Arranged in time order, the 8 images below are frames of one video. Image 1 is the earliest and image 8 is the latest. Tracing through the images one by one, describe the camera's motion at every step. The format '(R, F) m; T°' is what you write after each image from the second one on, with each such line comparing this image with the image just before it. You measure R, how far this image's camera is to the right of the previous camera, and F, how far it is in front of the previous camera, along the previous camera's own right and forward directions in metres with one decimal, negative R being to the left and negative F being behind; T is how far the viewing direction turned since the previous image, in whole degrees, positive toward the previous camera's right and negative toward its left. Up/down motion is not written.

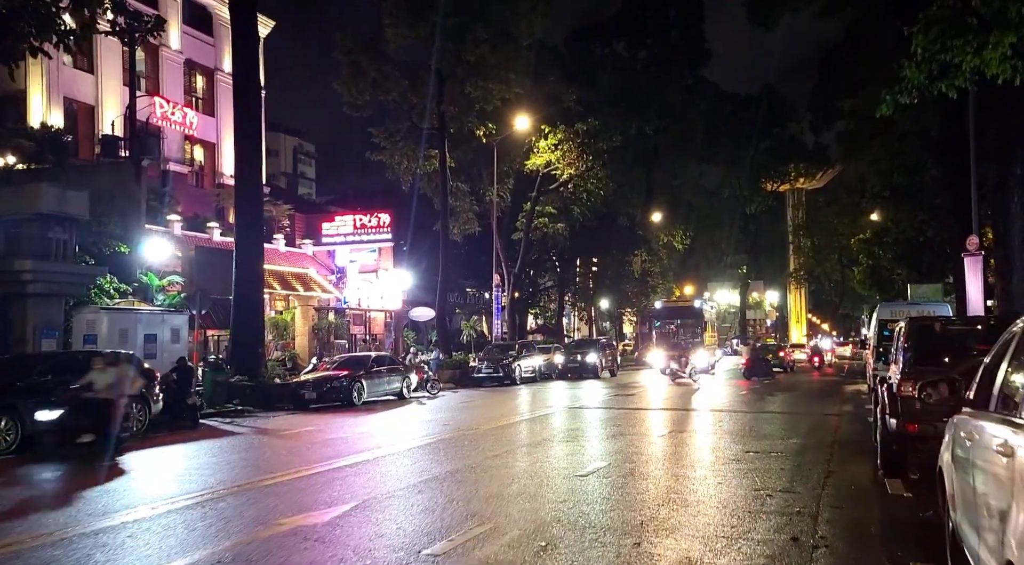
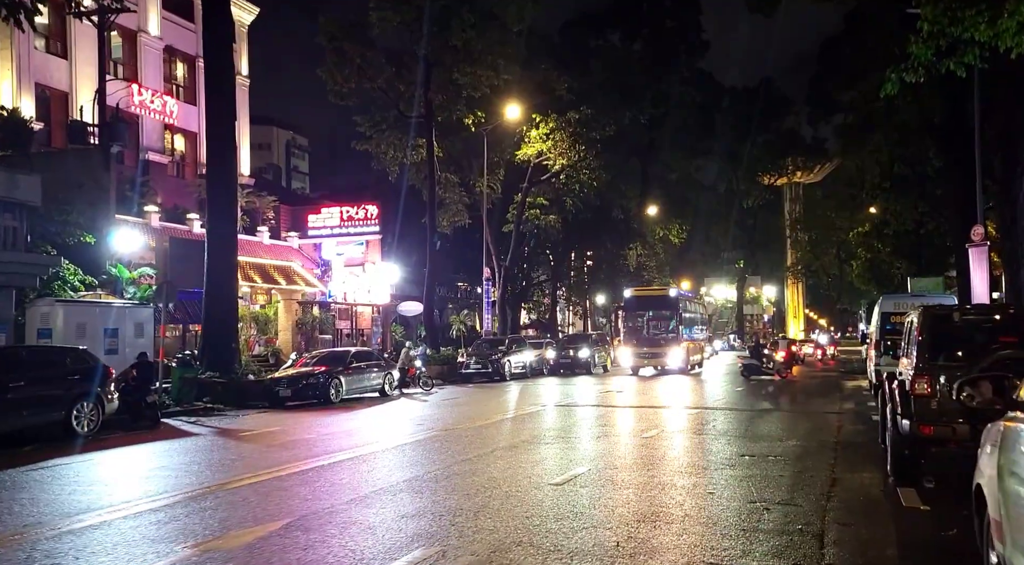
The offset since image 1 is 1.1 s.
(+0.3, +1.1) m; 0°
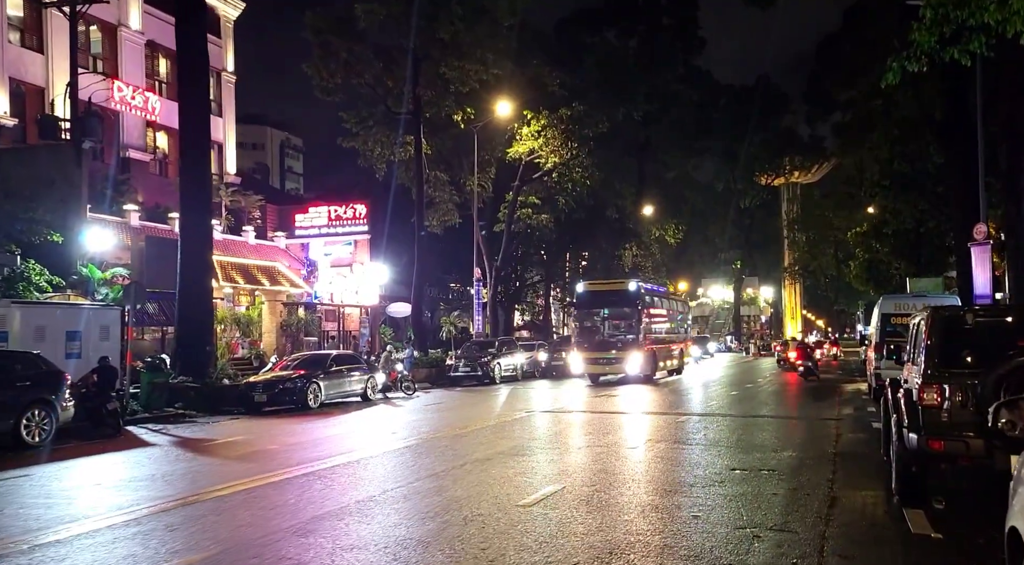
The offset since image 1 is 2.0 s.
(+0.3, +0.9) m; 0°
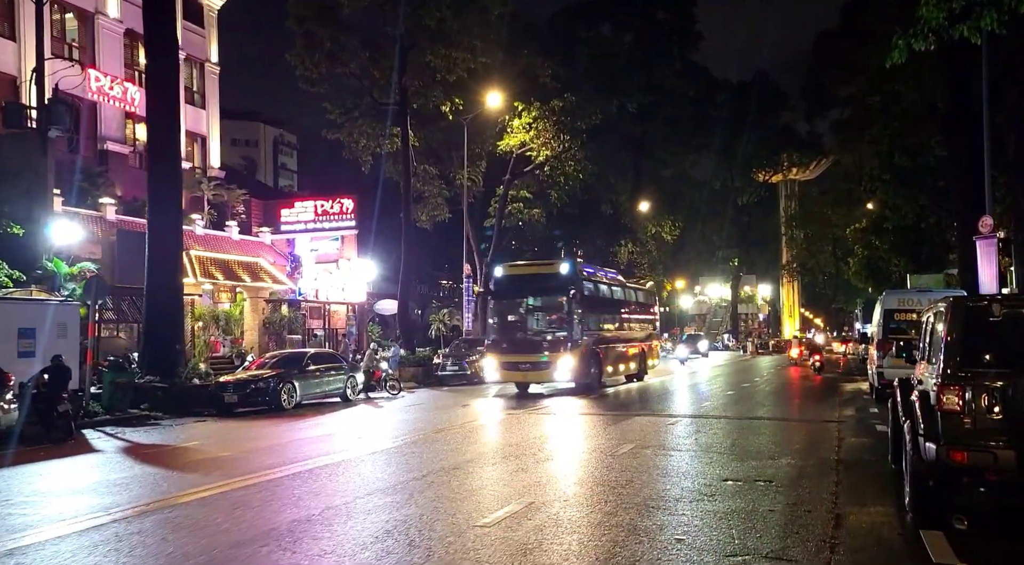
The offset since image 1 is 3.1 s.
(+0.3, +1.0) m; 0°
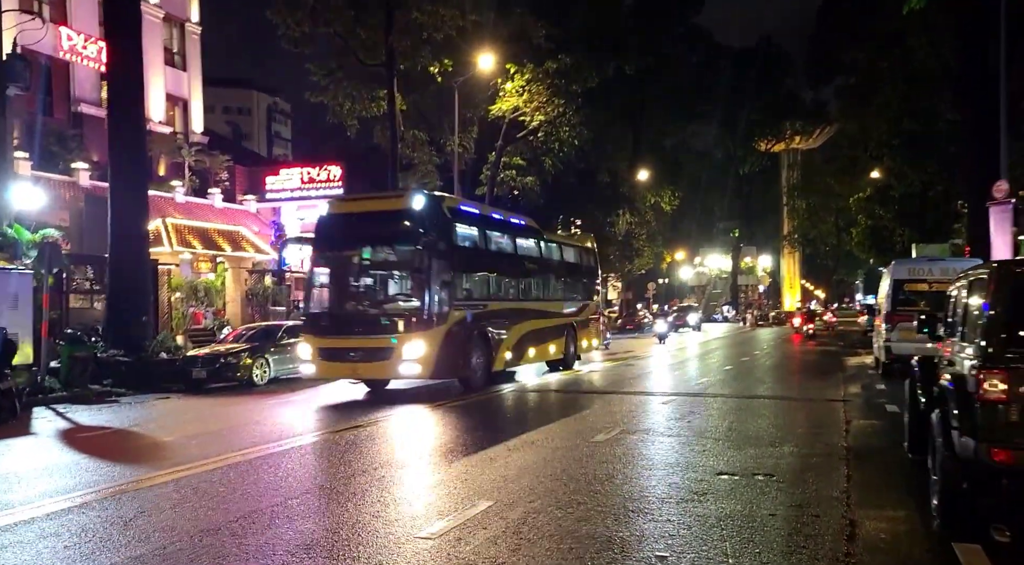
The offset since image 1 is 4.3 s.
(+0.3, +1.2) m; 0°
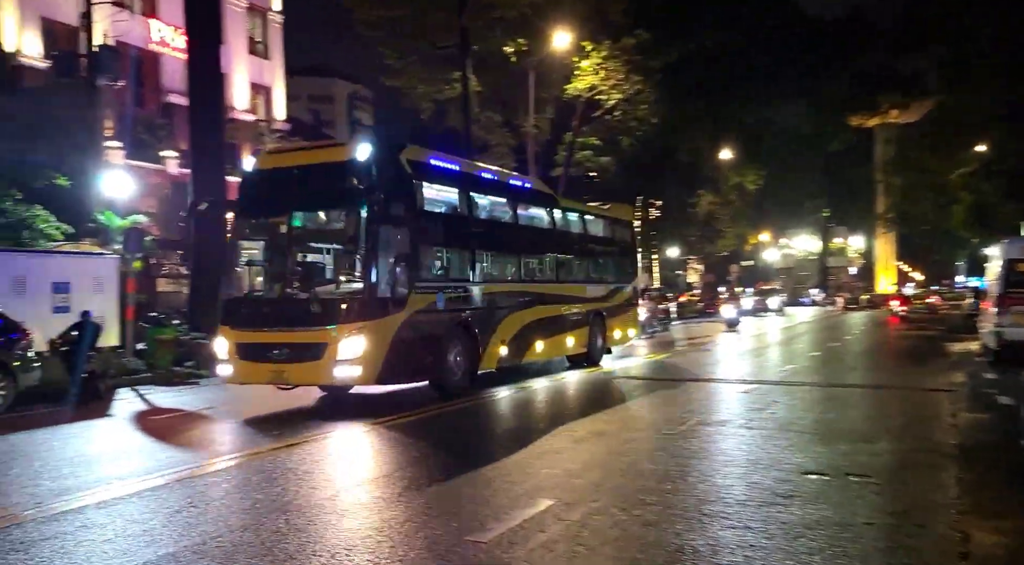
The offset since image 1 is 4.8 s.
(+0.1, +0.6) m; -5°
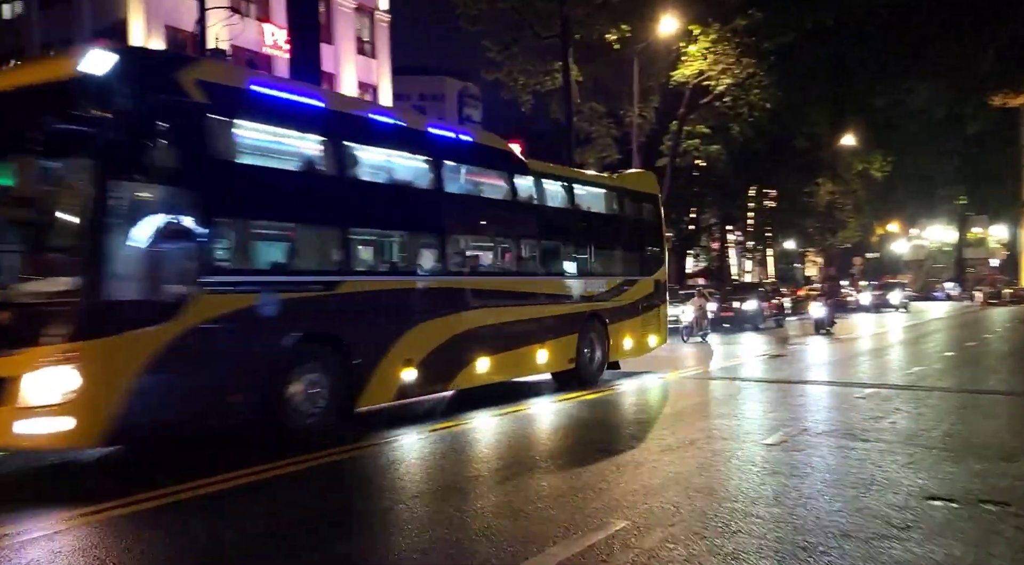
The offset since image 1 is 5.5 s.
(+0.3, +0.9) m; -7°
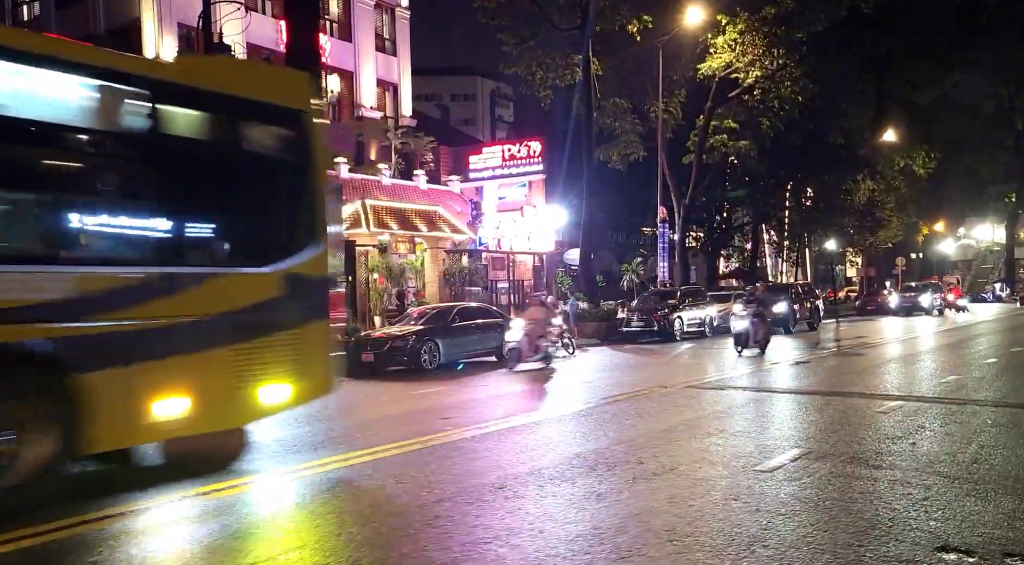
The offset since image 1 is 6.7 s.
(+0.7, +1.1) m; -2°
